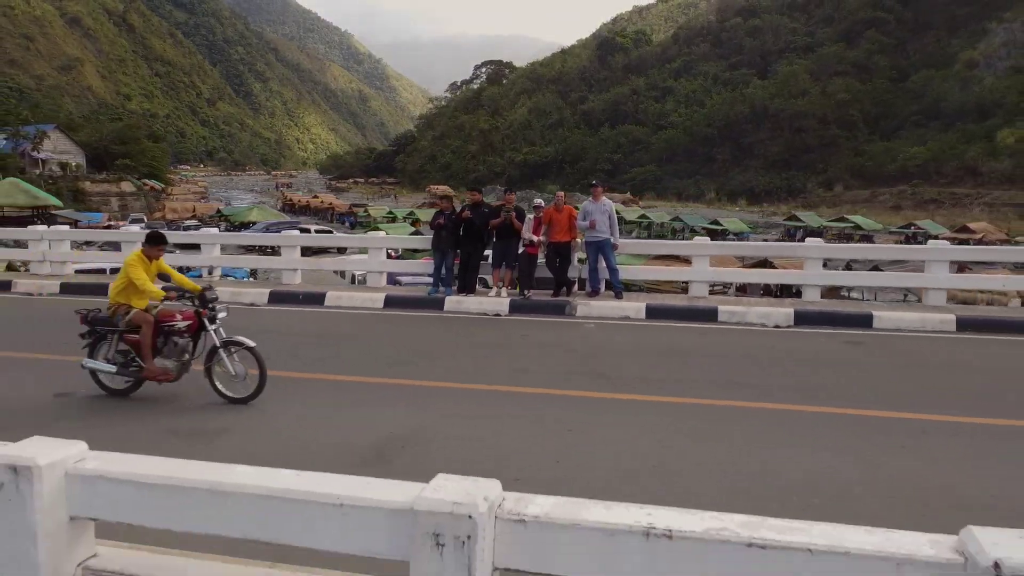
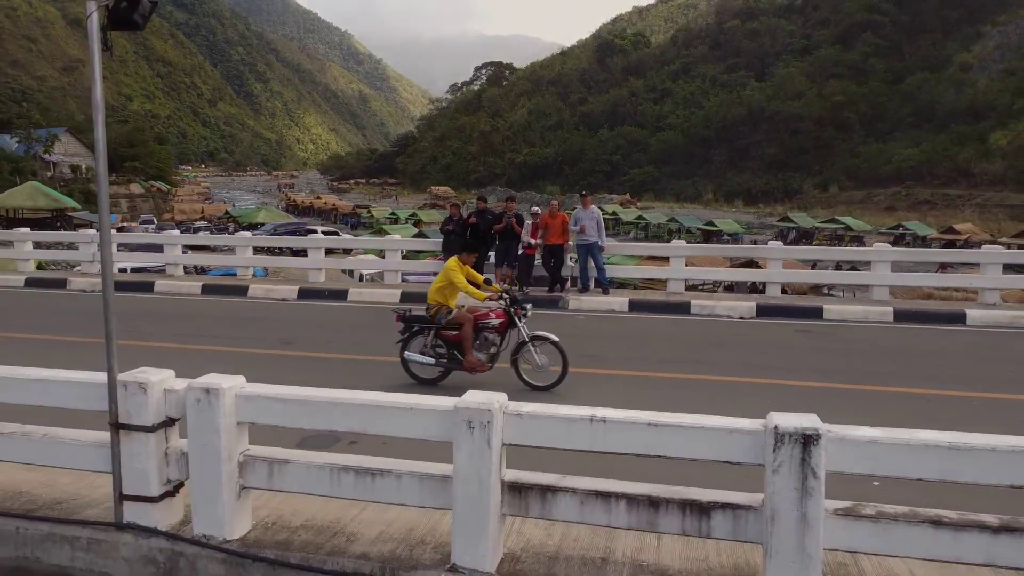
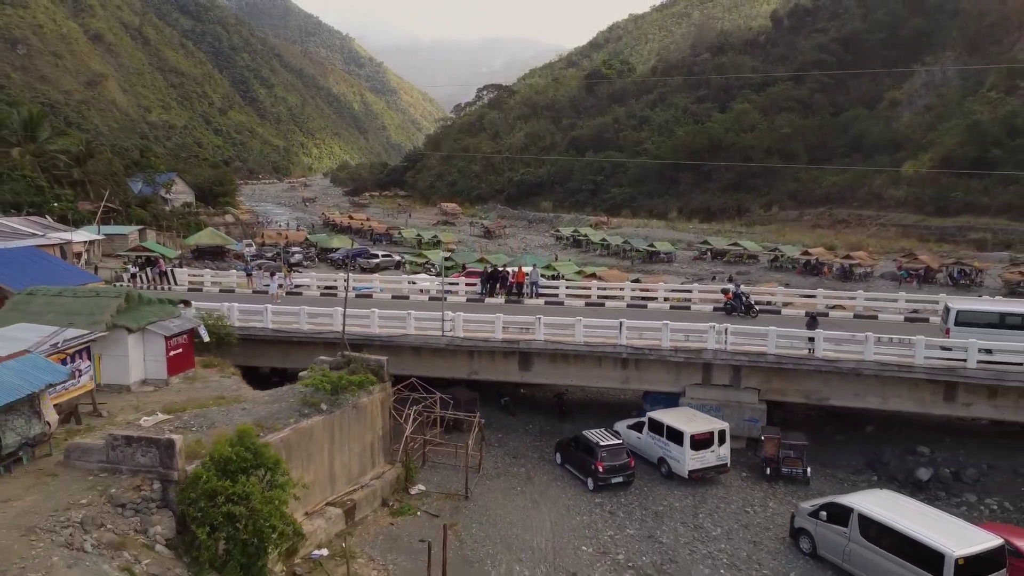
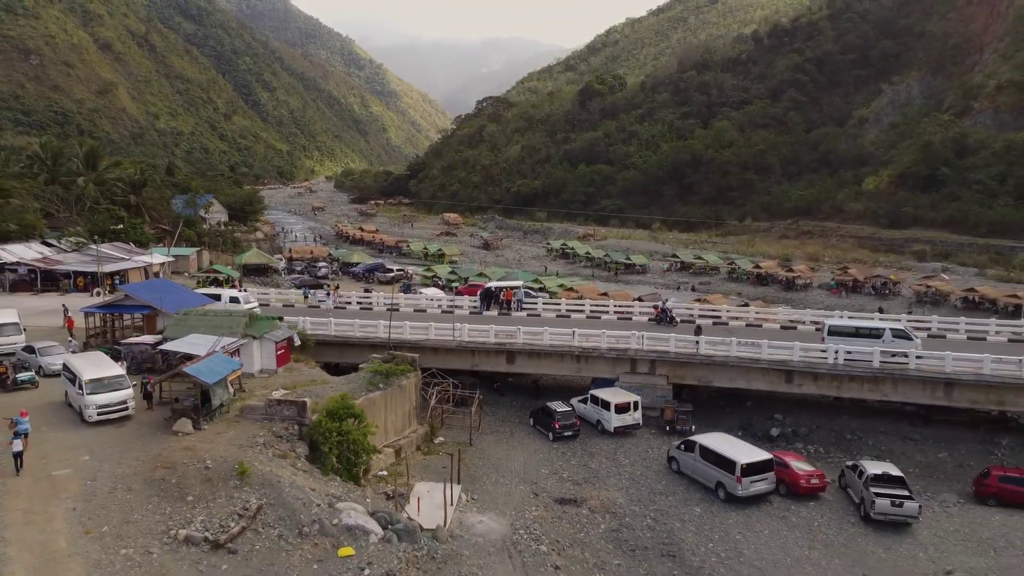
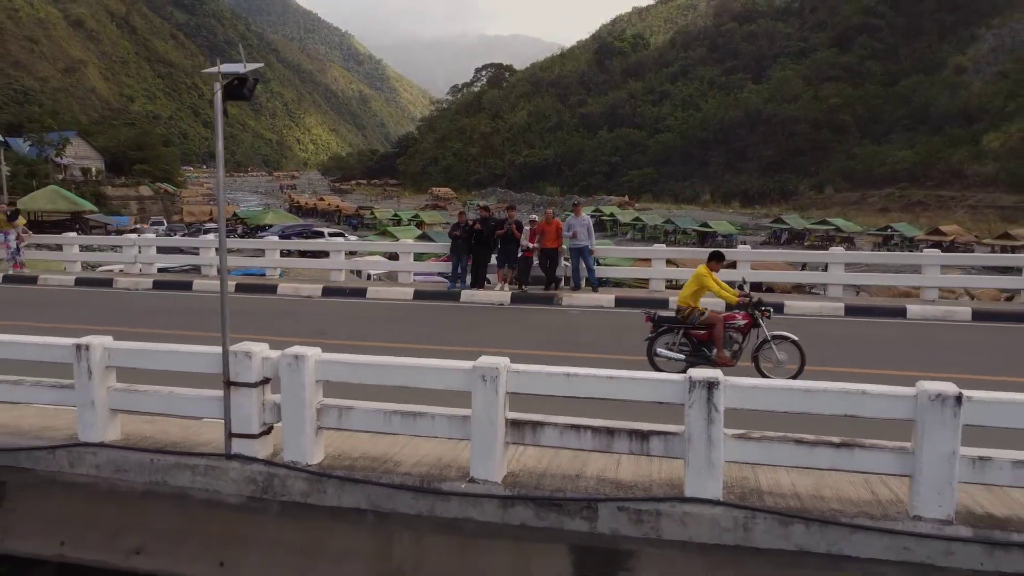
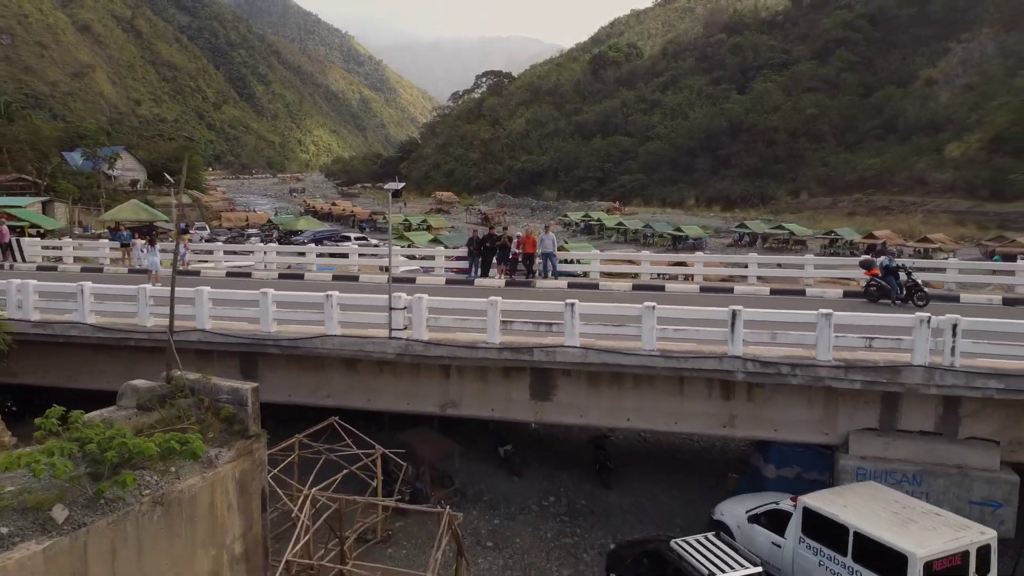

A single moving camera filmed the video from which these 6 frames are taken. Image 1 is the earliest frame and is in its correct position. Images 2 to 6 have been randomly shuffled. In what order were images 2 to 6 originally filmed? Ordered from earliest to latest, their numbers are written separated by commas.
2, 5, 6, 3, 4
